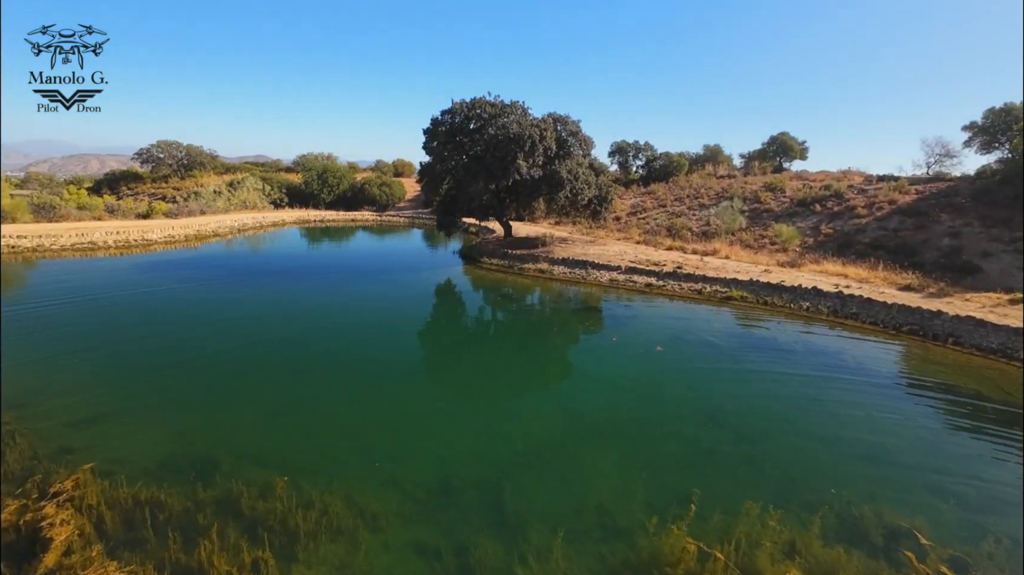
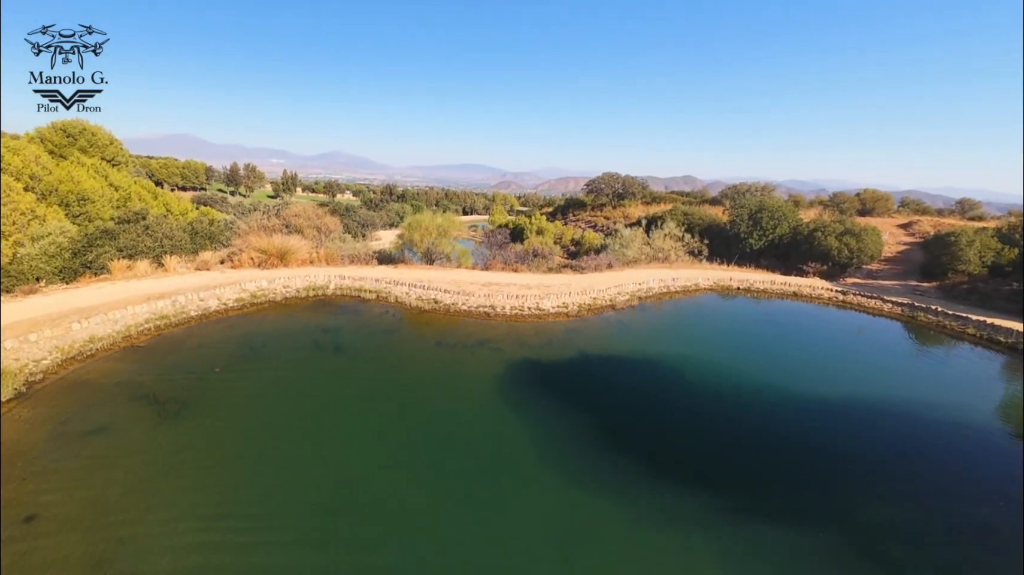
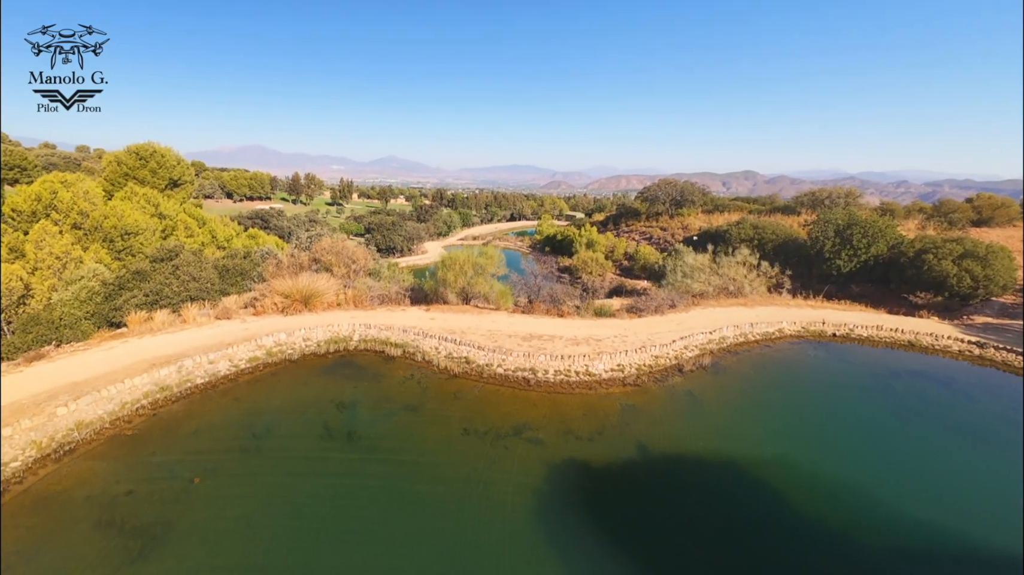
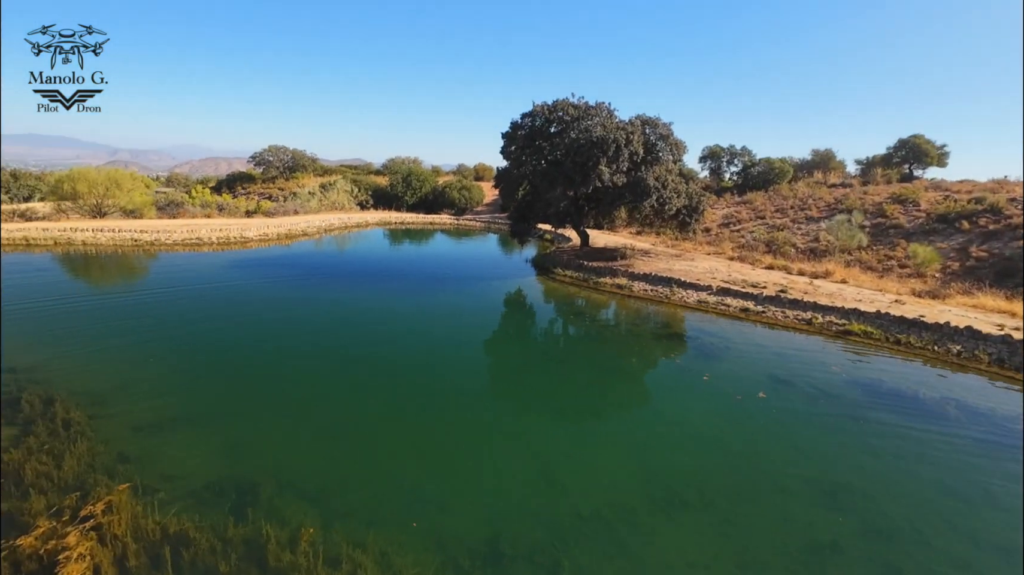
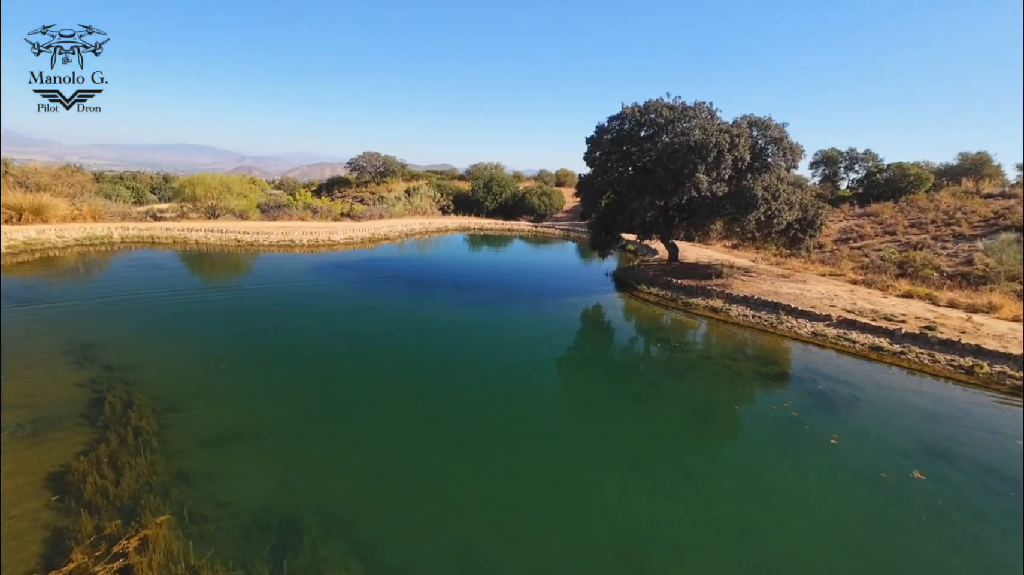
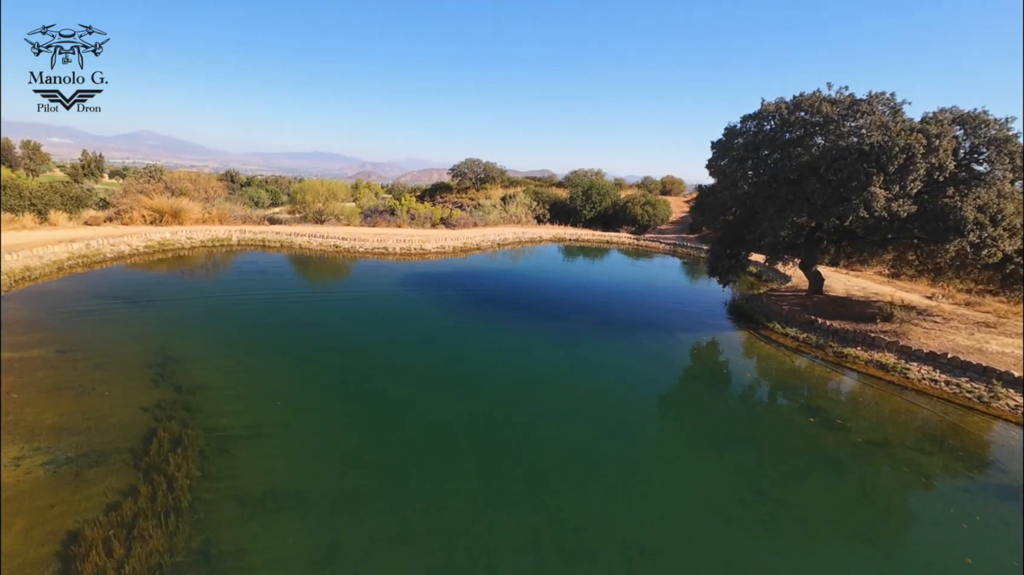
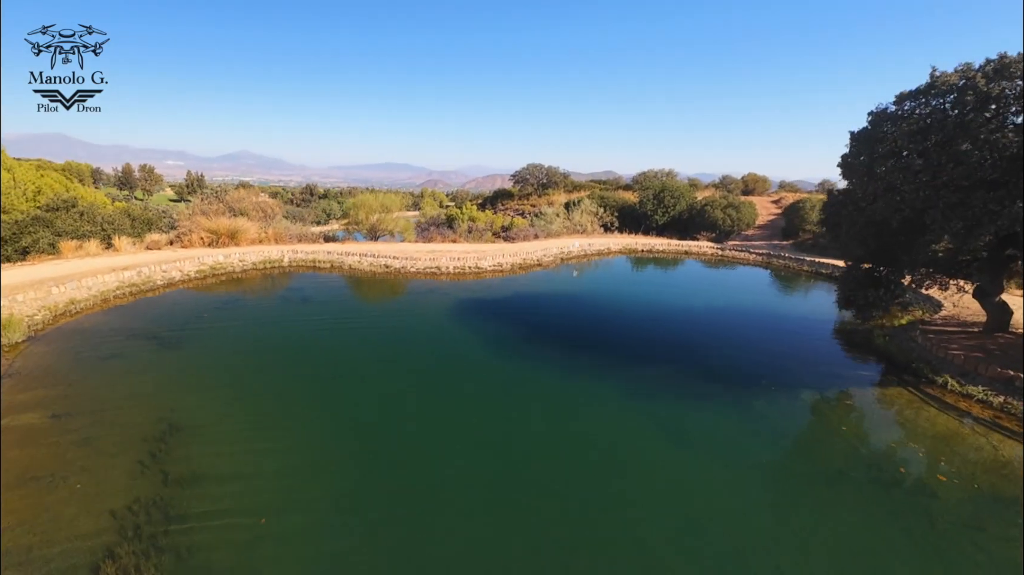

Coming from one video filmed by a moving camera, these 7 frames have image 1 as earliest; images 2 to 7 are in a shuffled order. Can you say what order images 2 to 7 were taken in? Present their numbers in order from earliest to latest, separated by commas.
4, 5, 6, 7, 2, 3
